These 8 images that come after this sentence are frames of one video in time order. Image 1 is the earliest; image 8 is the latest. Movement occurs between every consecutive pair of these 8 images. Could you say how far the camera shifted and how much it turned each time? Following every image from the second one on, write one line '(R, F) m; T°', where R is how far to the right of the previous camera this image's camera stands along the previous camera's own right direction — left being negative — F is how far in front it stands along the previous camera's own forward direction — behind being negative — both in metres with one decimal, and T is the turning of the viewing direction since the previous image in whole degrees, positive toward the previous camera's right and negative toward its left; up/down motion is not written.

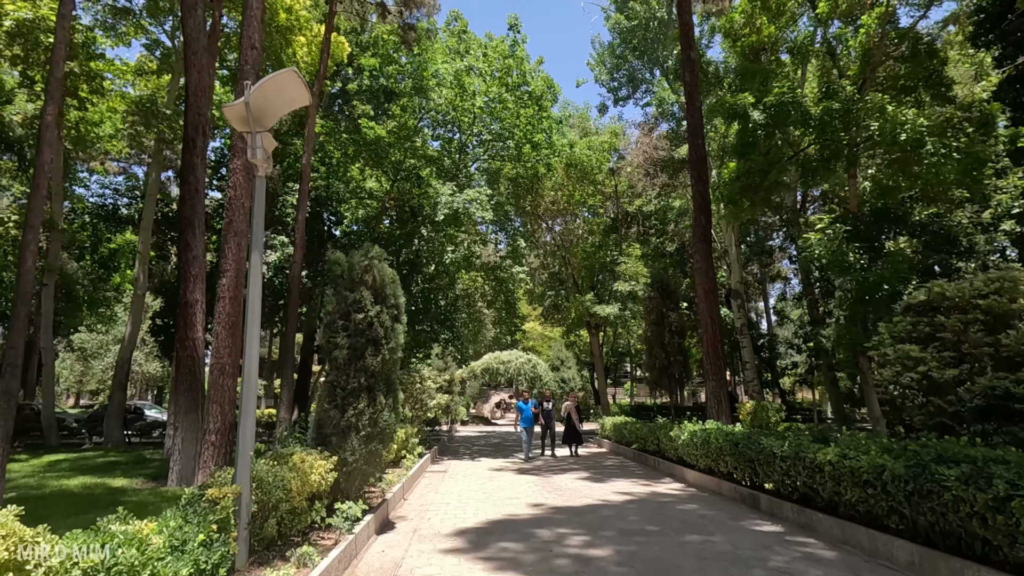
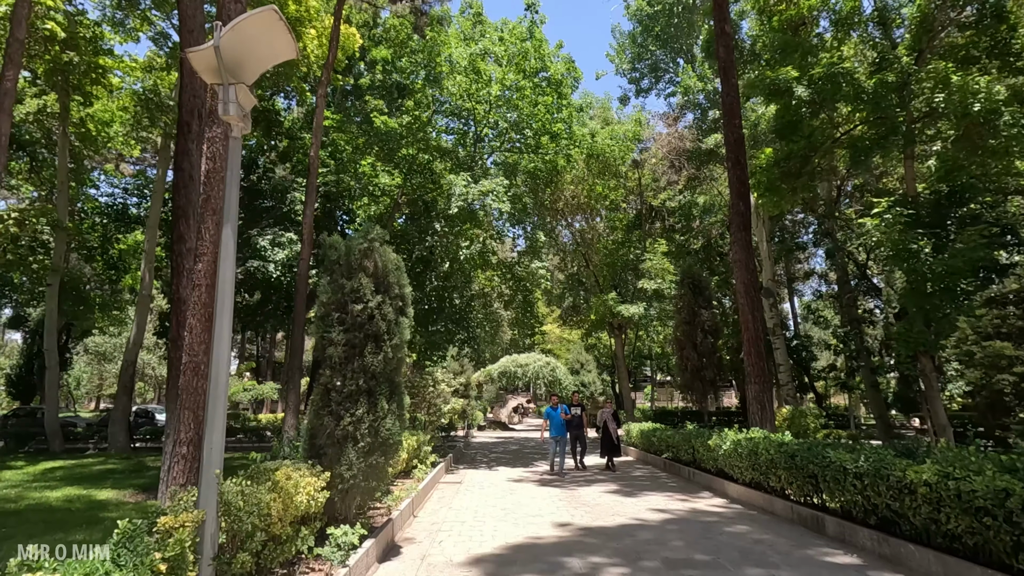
(-0.1, +0.9) m; -2°
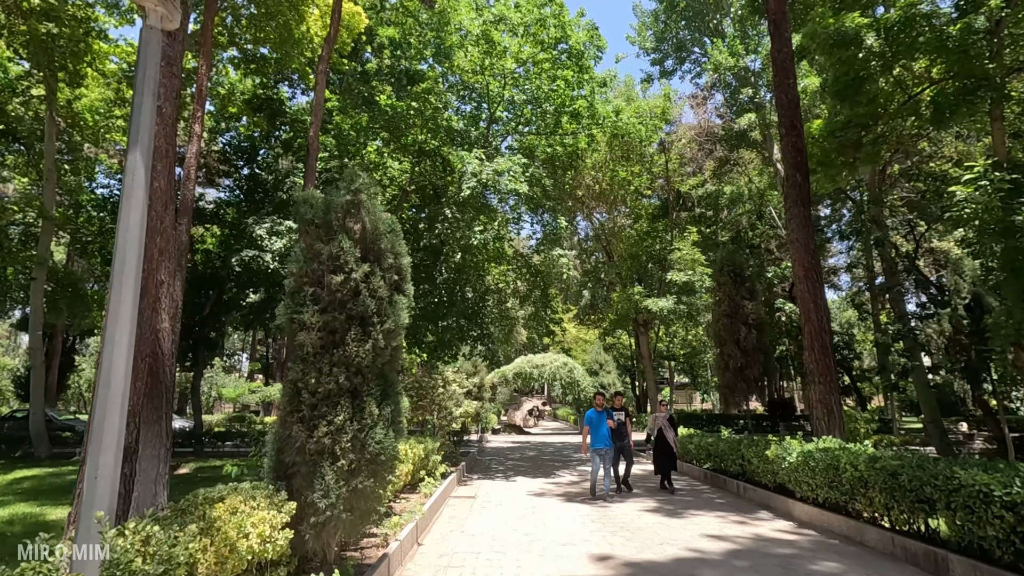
(-0.1, +1.4) m; -1°
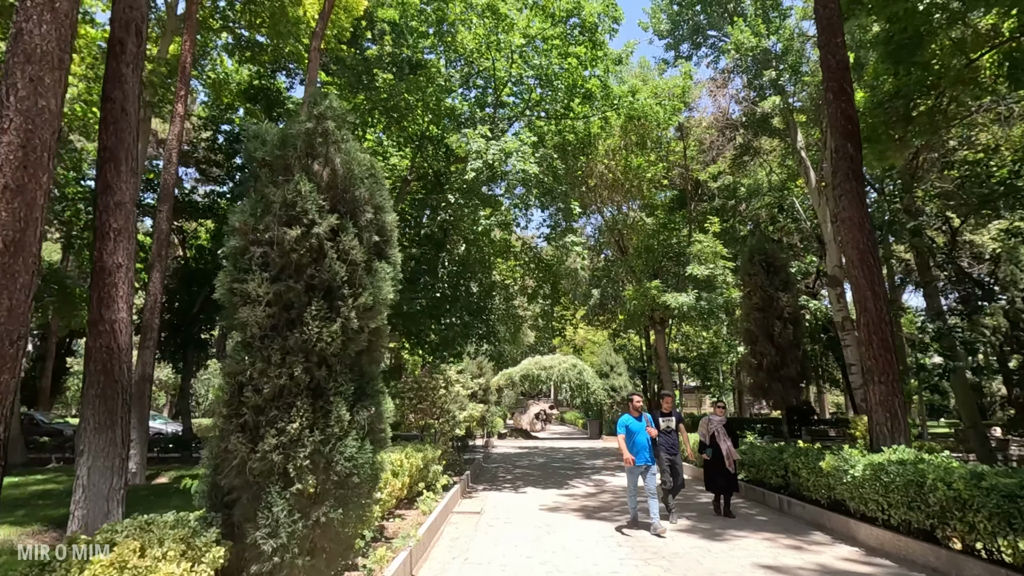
(-0.1, +1.1) m; -1°
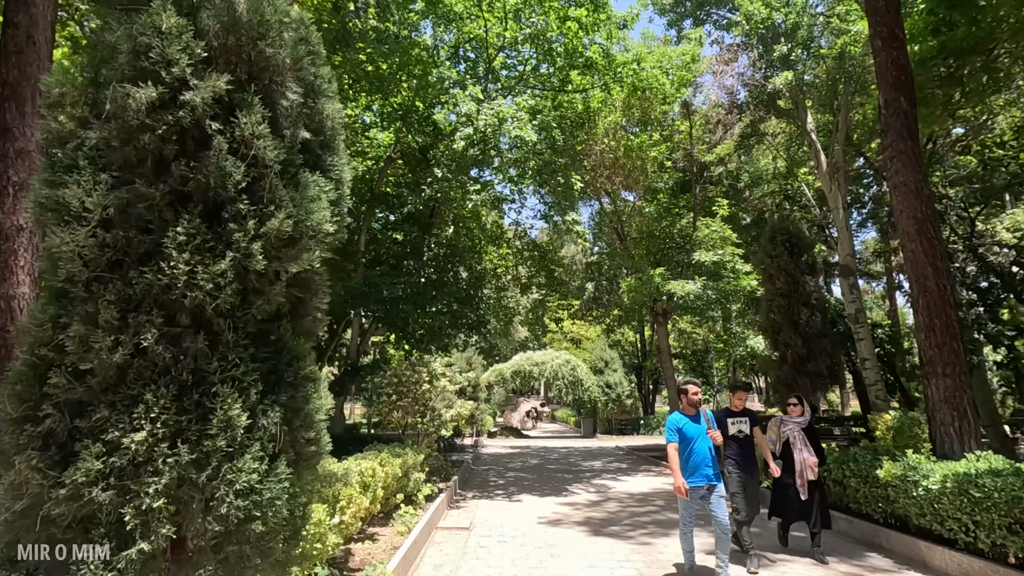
(-0.1, +1.2) m; +1°
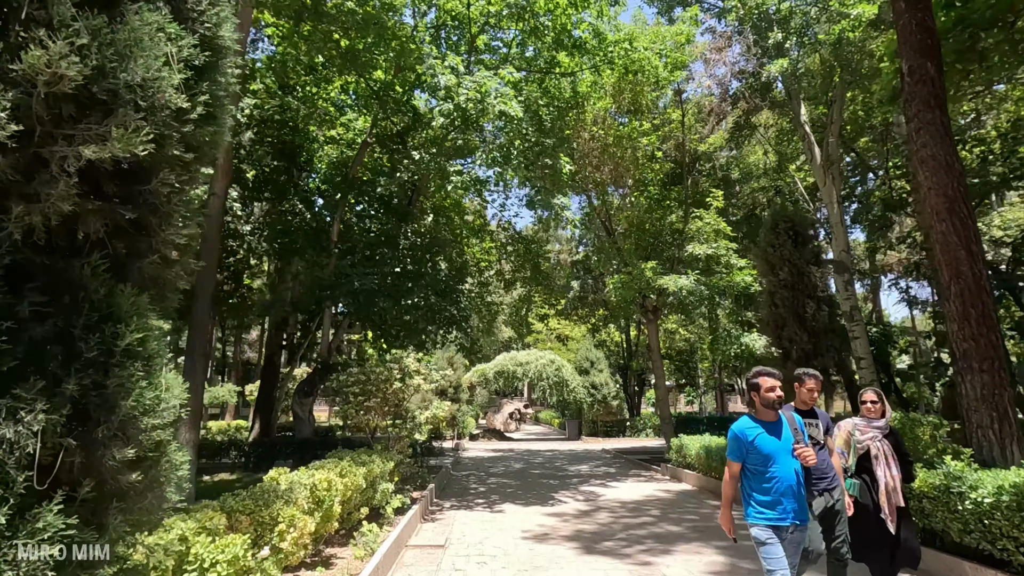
(0.0, +0.8) m; +2°
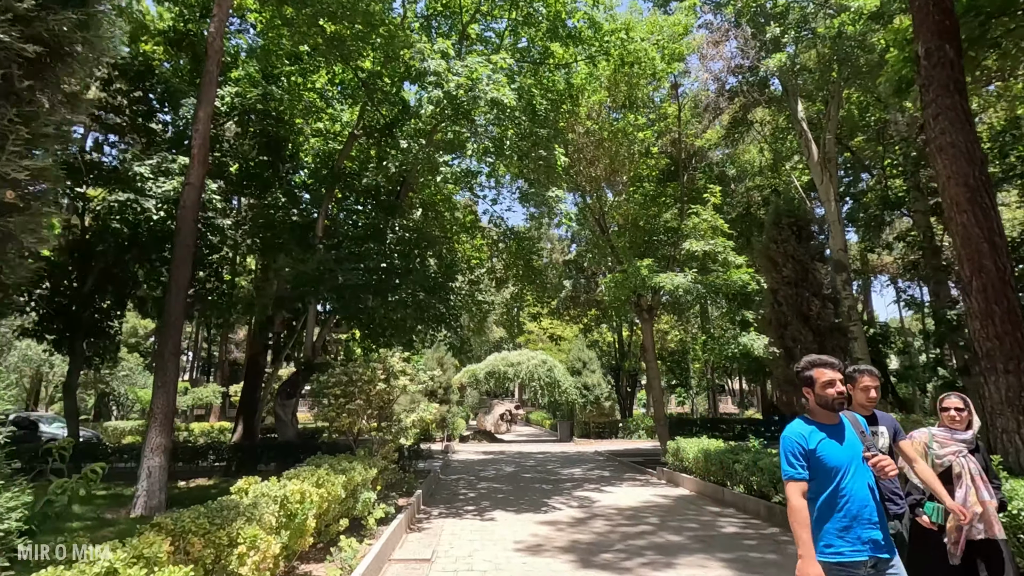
(0.0, +0.4) m; +1°
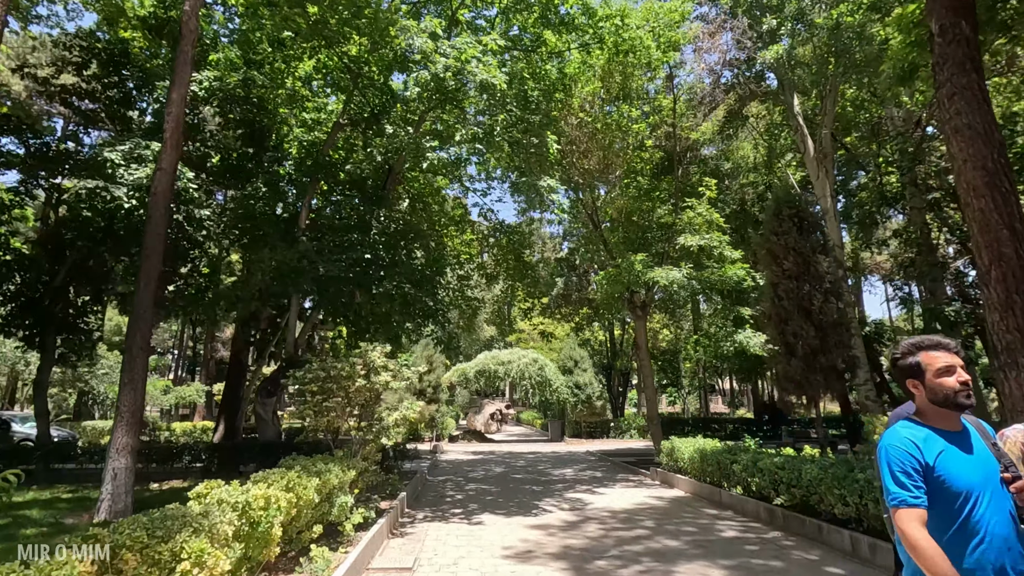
(0.0, +0.4) m; +1°
